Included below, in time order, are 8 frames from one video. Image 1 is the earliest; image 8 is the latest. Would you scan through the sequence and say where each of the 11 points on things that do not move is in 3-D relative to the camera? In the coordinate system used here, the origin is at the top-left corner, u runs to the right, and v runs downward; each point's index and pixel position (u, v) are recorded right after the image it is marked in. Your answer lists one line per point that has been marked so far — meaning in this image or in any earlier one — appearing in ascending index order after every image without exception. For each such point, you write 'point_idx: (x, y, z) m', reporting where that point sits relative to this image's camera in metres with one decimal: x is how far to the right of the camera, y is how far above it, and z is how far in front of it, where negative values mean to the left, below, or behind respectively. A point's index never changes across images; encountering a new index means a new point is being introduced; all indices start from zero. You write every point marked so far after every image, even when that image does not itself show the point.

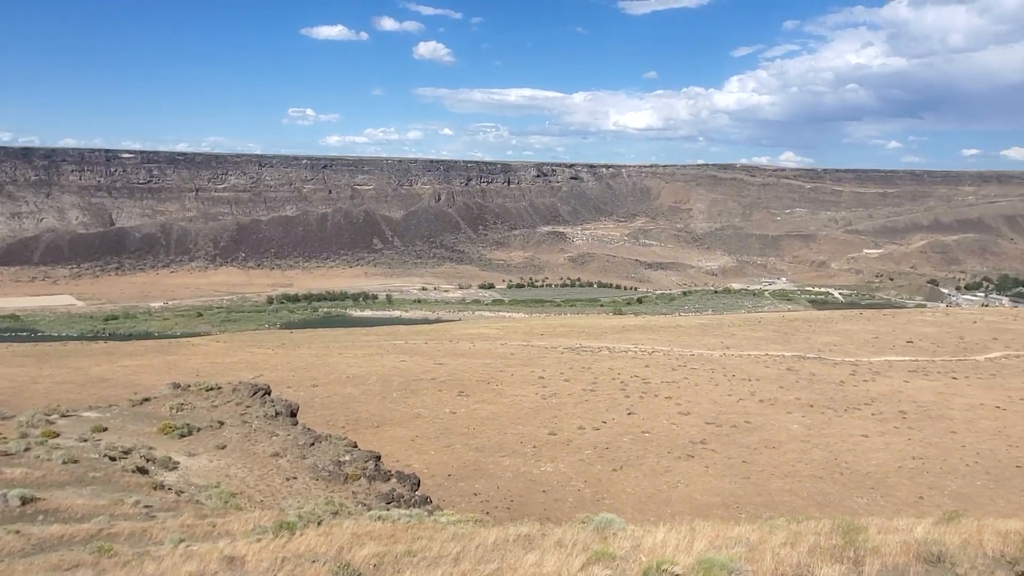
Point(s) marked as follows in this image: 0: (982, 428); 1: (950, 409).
0: (+13.4, -3.9, +17.3) m
1: (+13.8, -3.7, +19.1) m
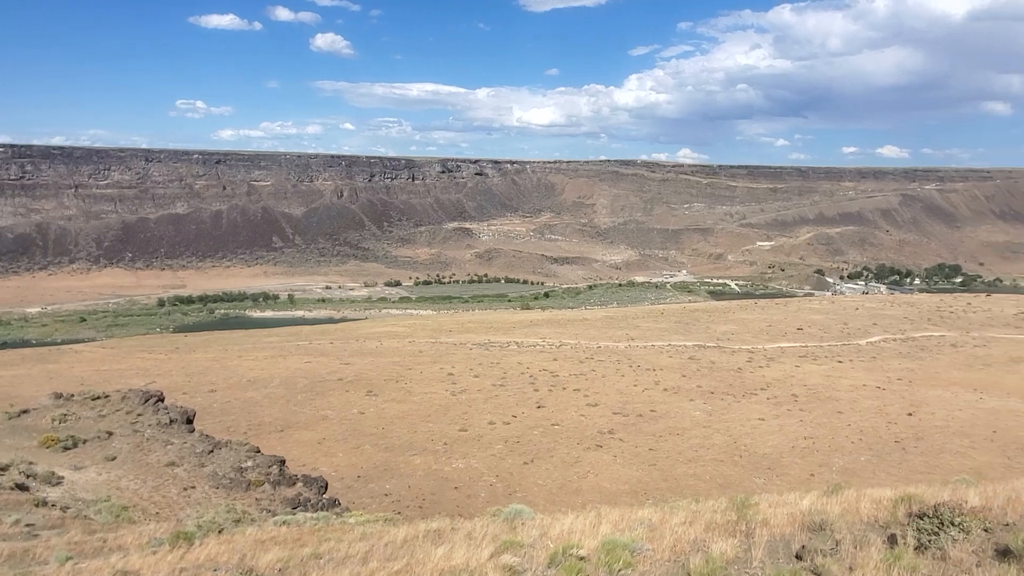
0: (+10.7, -3.5, +18.4) m
1: (+10.9, -3.3, +20.2) m
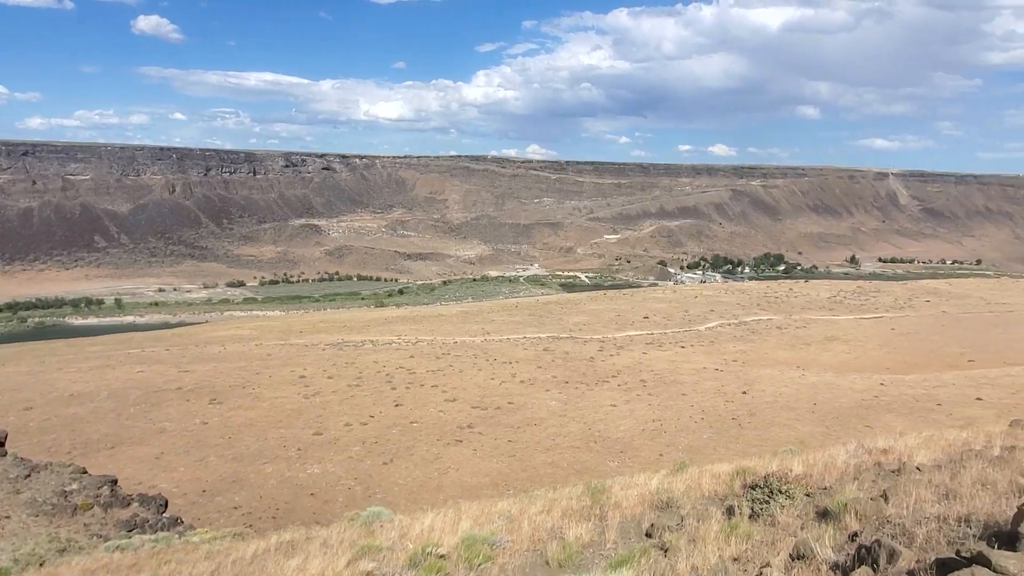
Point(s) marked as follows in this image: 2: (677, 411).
0: (+6.3, -3.2, +19.5) m
1: (+6.0, -2.9, +21.3) m
2: (+4.8, -3.5, +17.6) m
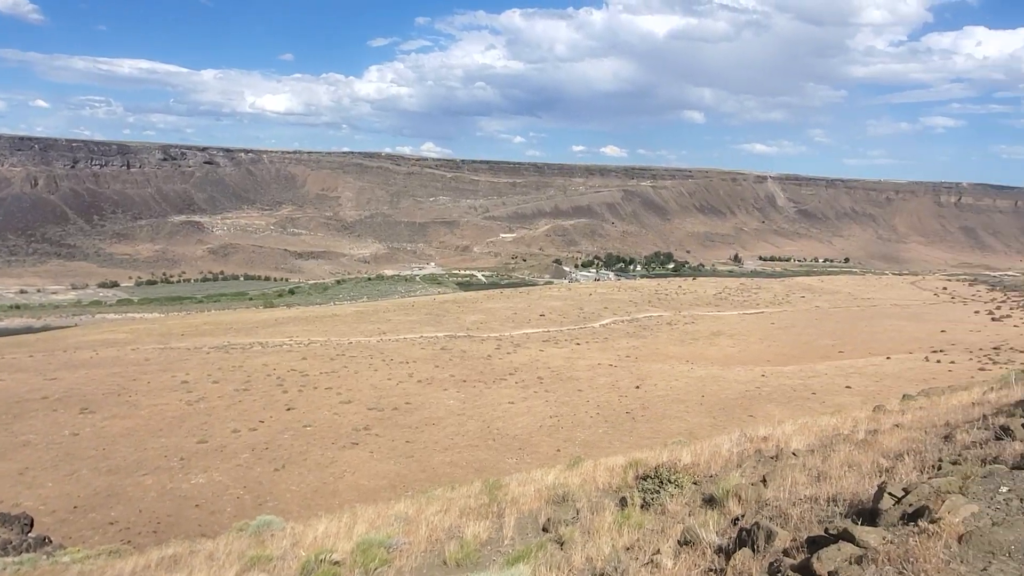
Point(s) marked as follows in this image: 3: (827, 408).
0: (+2.9, -3.1, +19.8) m
1: (+2.3, -2.9, +21.5) m
2: (+1.8, -3.4, +17.7) m
3: (+7.8, -3.0, +14.9) m
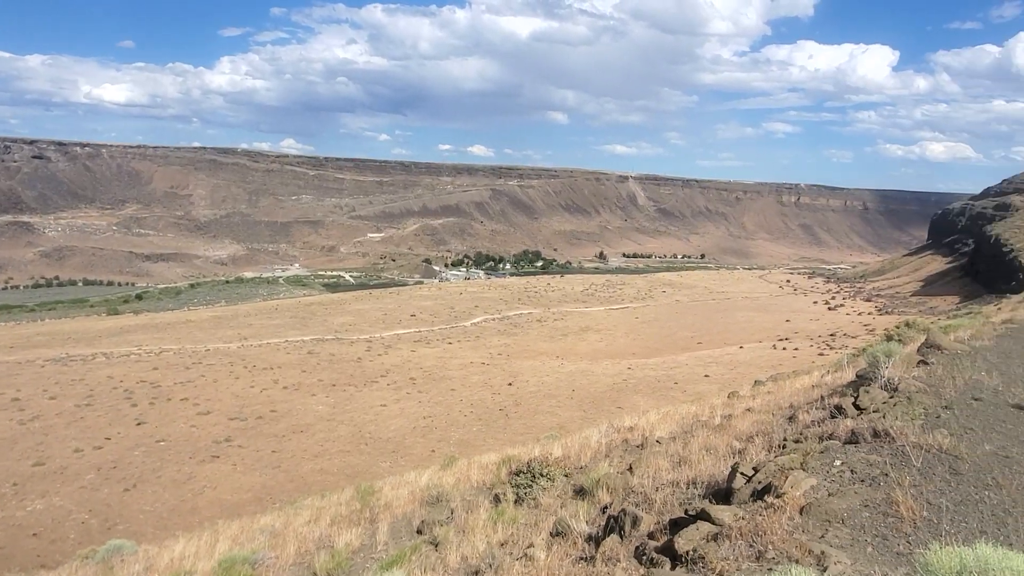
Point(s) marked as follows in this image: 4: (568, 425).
0: (-1.2, -3.1, +19.5) m
1: (-2.2, -2.9, +21.0) m
2: (-1.8, -3.4, +17.1) m
3: (+4.6, -2.8, +15.7) m
4: (+1.4, -3.5, +15.2) m
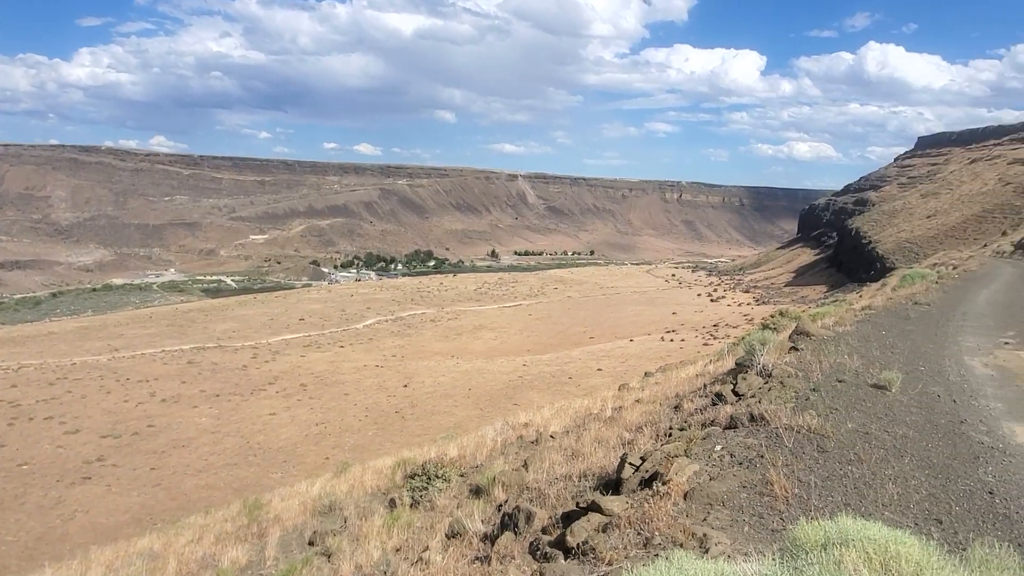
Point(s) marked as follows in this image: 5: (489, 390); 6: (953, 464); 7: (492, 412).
0: (-4.5, -3.1, +18.6) m
1: (-5.8, -3.0, +20.0) m
2: (-4.7, -3.5, +16.3) m
3: (+1.8, -2.7, +16.0) m
4: (-1.2, -3.5, +14.9) m
5: (-0.7, -3.0, +17.5) m
6: (+3.3, -1.3, +4.5) m
7: (-0.5, -3.2, +15.5) m
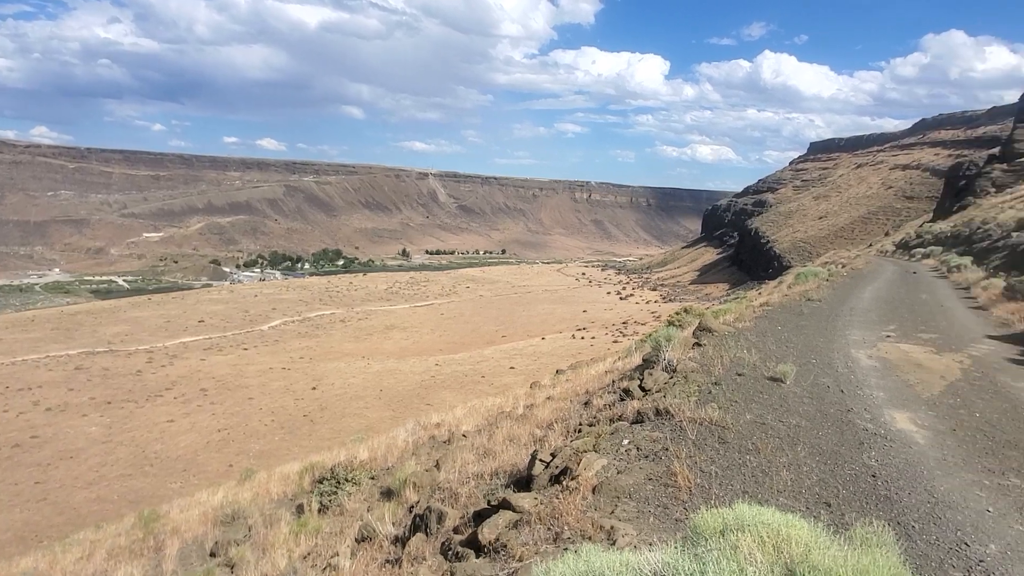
0: (-7.2, -3.1, +17.6) m
1: (-8.6, -3.0, +18.7) m
2: (-7.0, -3.5, +15.2) m
3: (-0.5, -2.7, +15.9) m
4: (-3.3, -3.4, +14.3) m
5: (-3.2, -3.0, +17.0) m
6: (+2.6, -1.3, +4.7) m
7: (-2.7, -3.2, +15.0) m
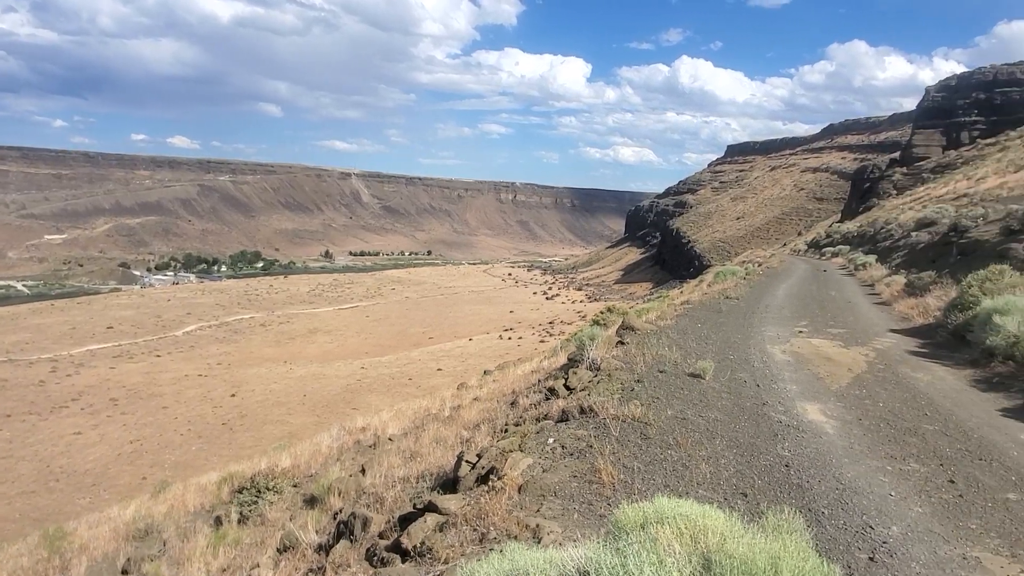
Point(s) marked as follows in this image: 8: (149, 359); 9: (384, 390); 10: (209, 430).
0: (-9.2, -3.2, +16.4) m
1: (-10.8, -3.1, +17.4) m
2: (-8.8, -3.6, +14.0) m
3: (-2.4, -2.7, +15.5) m
4: (-5.0, -3.5, +13.7) m
5: (-5.2, -3.1, +16.3) m
6: (+2.0, -1.3, +4.9) m
7: (-4.5, -3.3, +14.4) m
8: (-12.8, -2.6, +20.1) m
9: (-3.5, -2.8, +16.2) m
10: (-7.3, -3.6, +13.8) m
